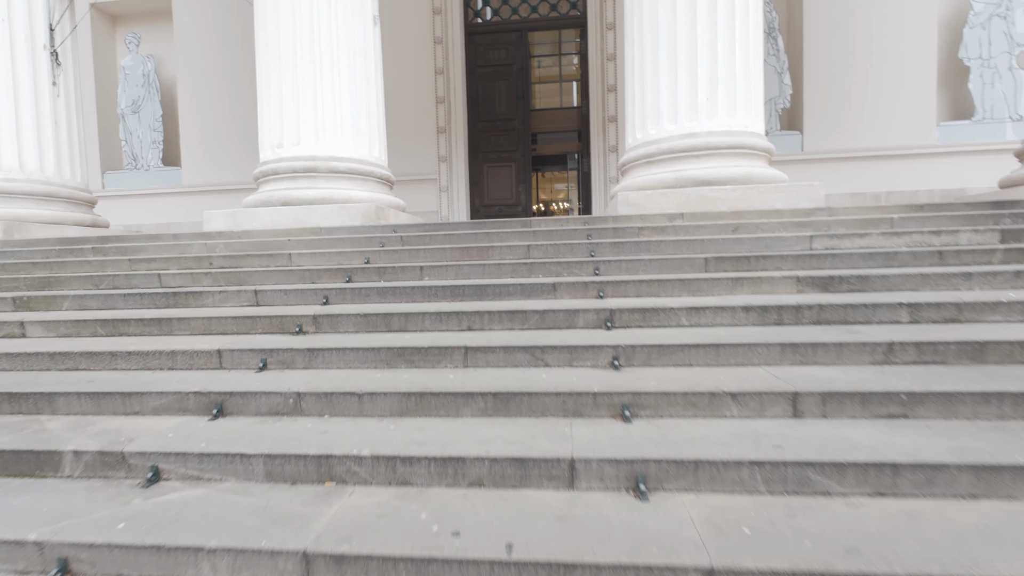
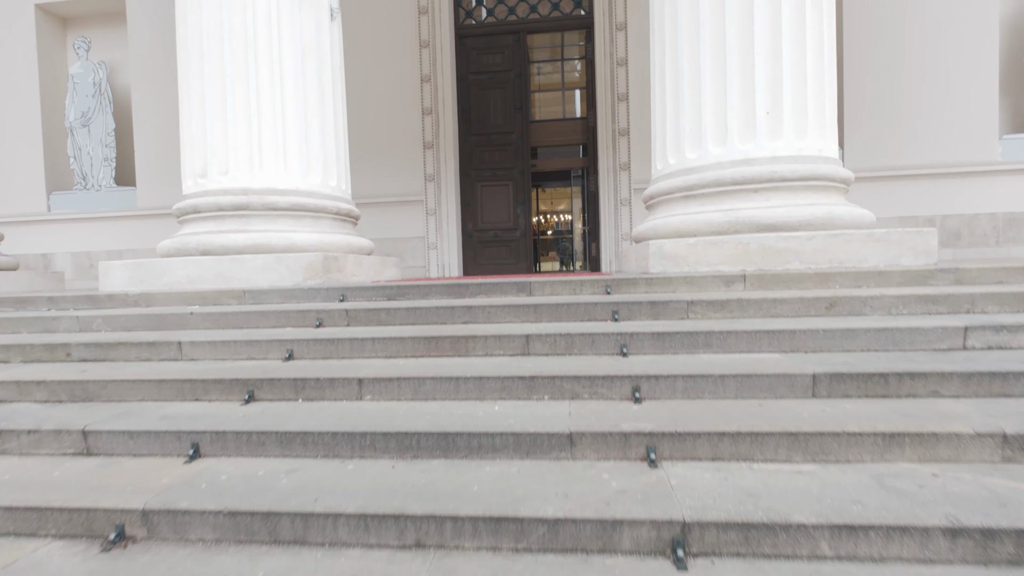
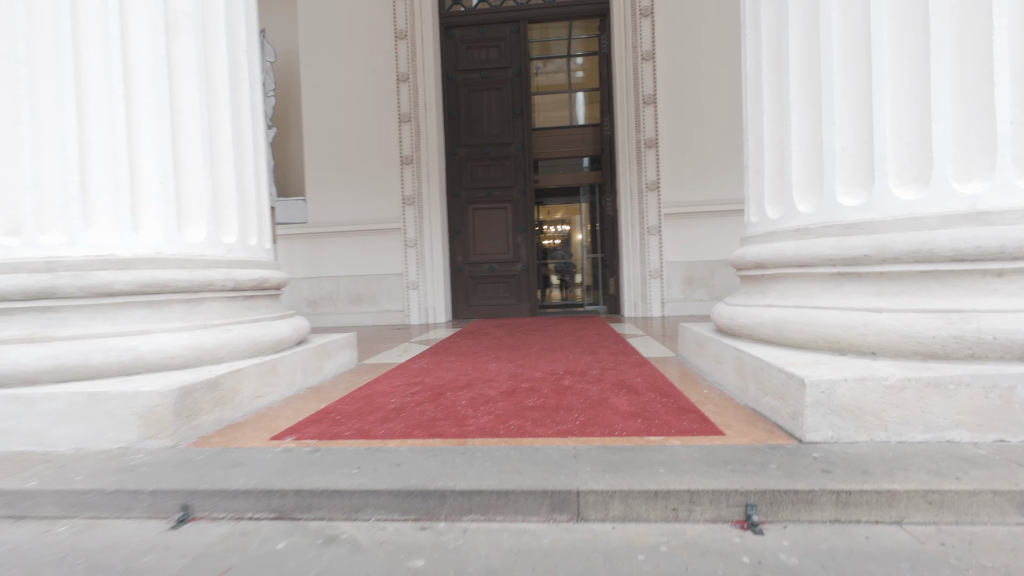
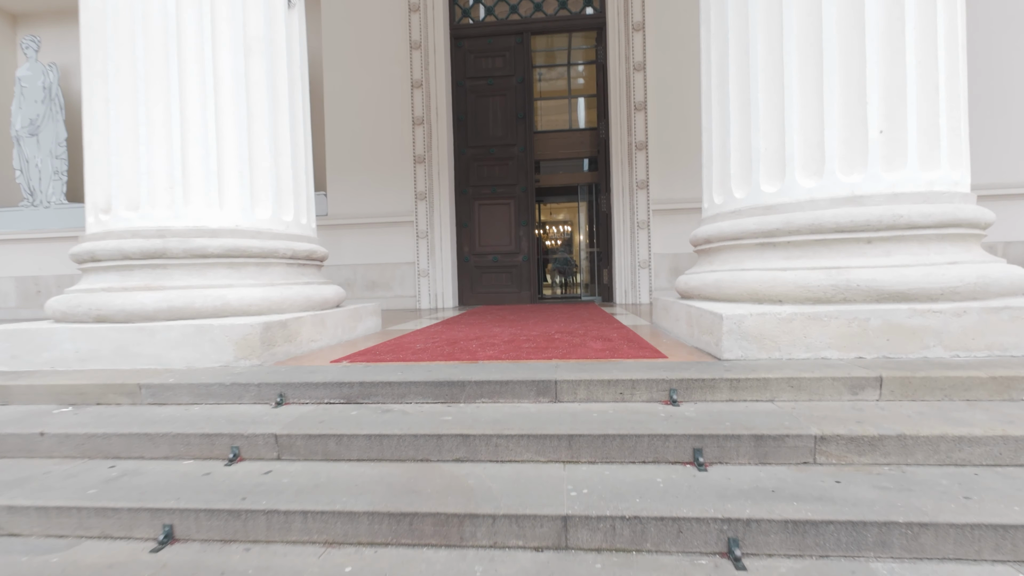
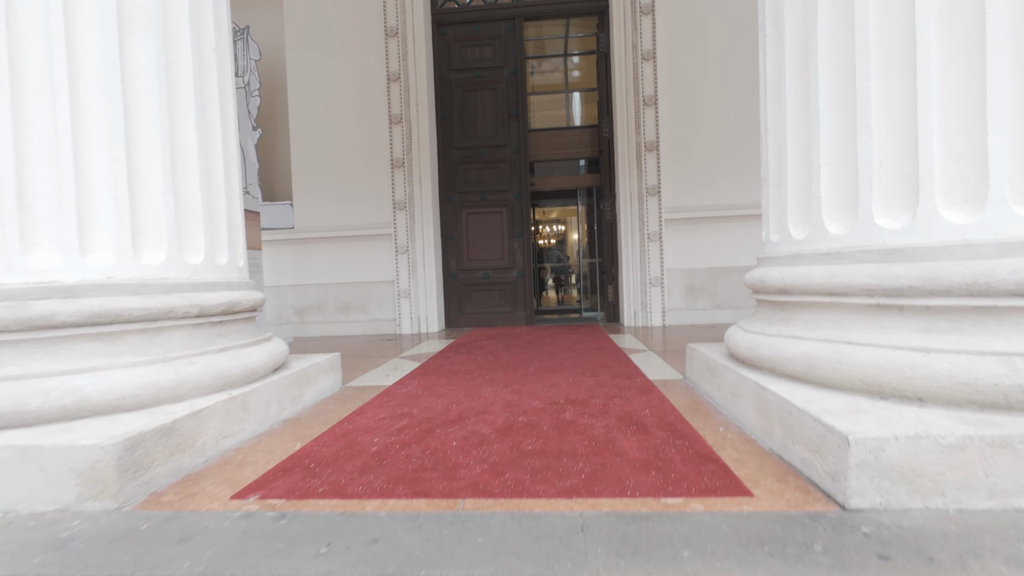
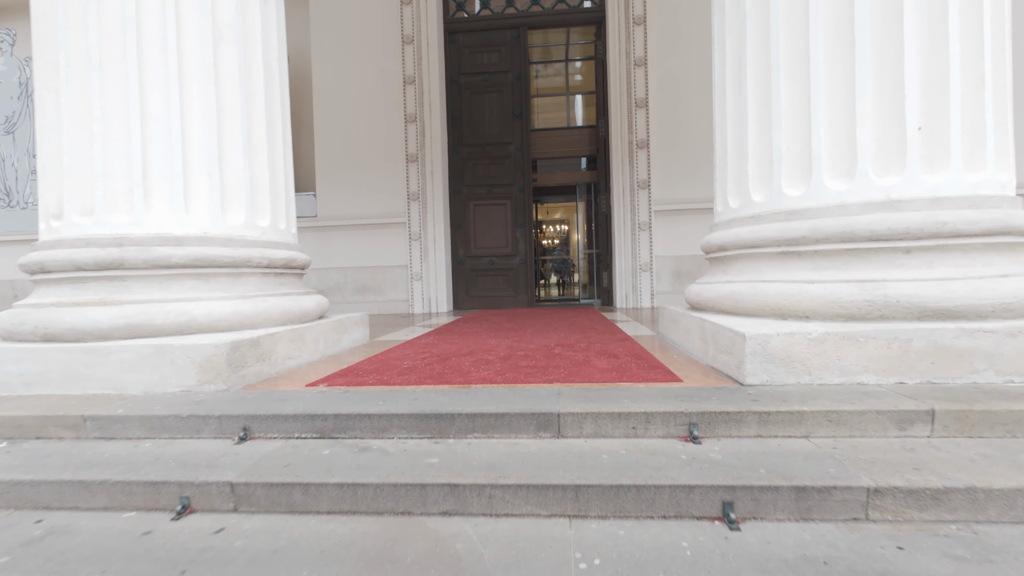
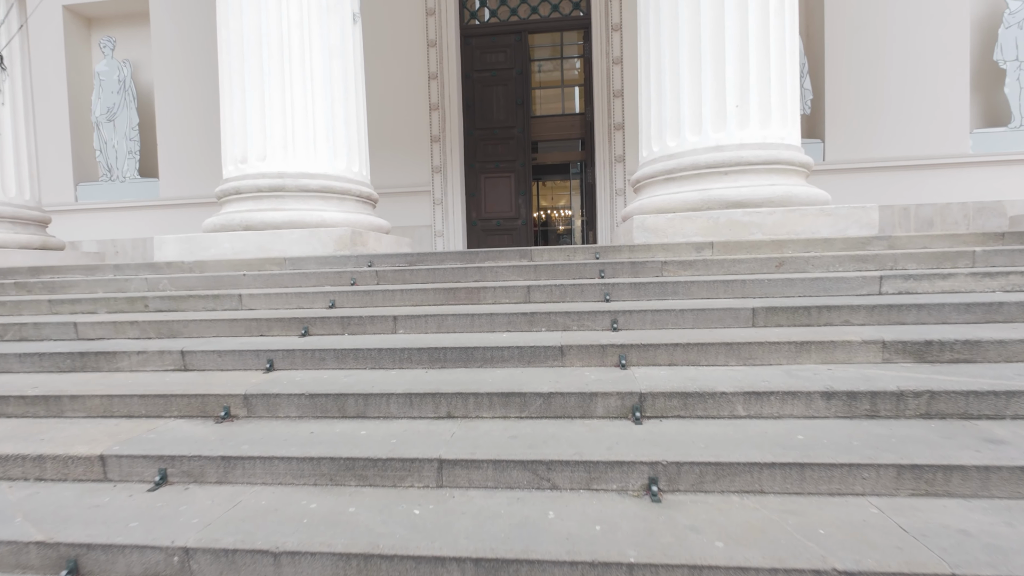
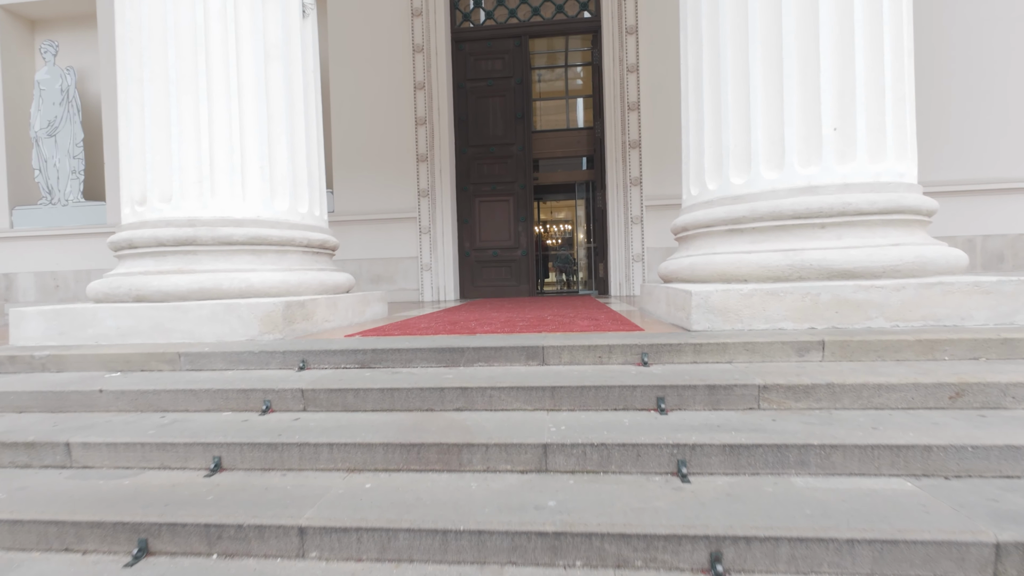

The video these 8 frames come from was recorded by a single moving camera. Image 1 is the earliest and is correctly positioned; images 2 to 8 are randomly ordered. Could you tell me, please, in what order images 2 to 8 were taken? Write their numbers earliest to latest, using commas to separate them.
7, 2, 8, 4, 6, 3, 5
